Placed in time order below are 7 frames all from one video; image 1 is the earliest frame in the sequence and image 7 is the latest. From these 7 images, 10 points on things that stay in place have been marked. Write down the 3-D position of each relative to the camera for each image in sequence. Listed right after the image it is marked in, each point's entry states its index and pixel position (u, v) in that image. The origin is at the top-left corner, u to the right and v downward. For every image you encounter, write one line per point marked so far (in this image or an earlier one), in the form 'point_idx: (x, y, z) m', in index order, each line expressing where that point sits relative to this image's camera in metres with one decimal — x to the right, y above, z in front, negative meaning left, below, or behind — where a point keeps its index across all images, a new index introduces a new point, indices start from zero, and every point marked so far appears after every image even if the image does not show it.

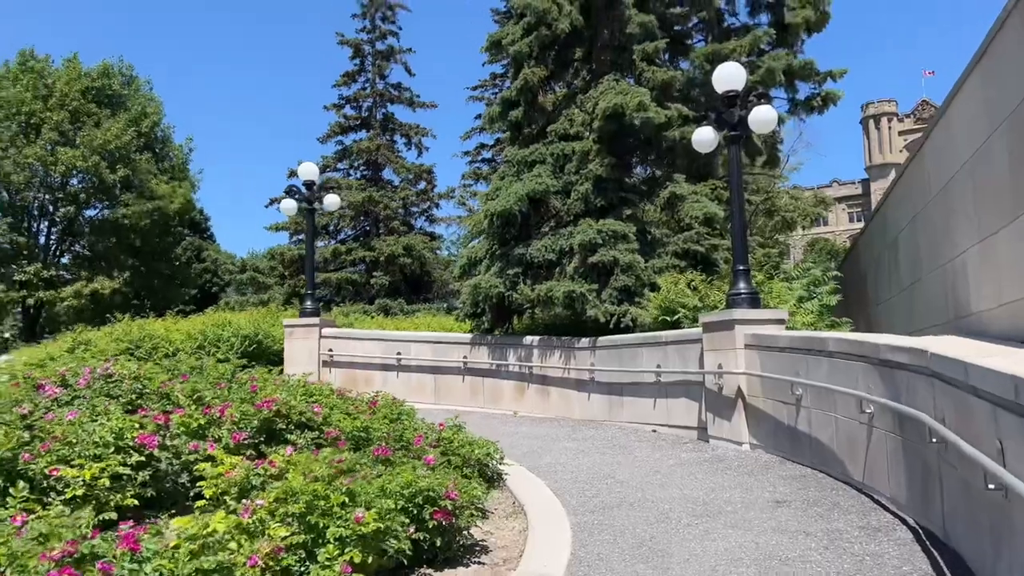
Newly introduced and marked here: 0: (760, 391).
0: (+2.4, -1.0, +8.2) m
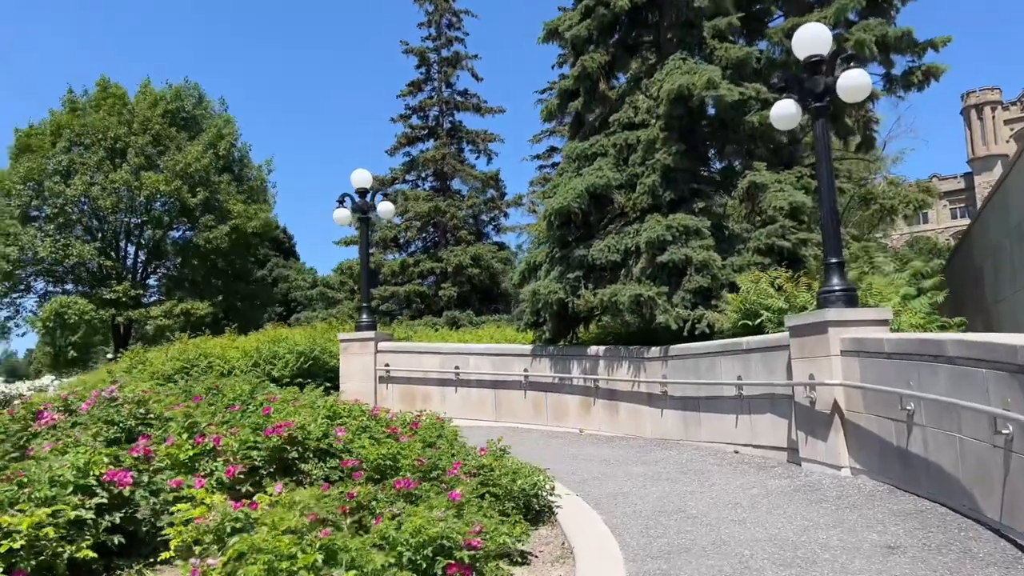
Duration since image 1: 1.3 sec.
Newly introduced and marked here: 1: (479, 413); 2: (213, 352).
0: (+2.9, -1.0, +6.9) m
1: (-0.5, -1.8, +12.0) m
2: (-4.9, -1.0, +13.7) m
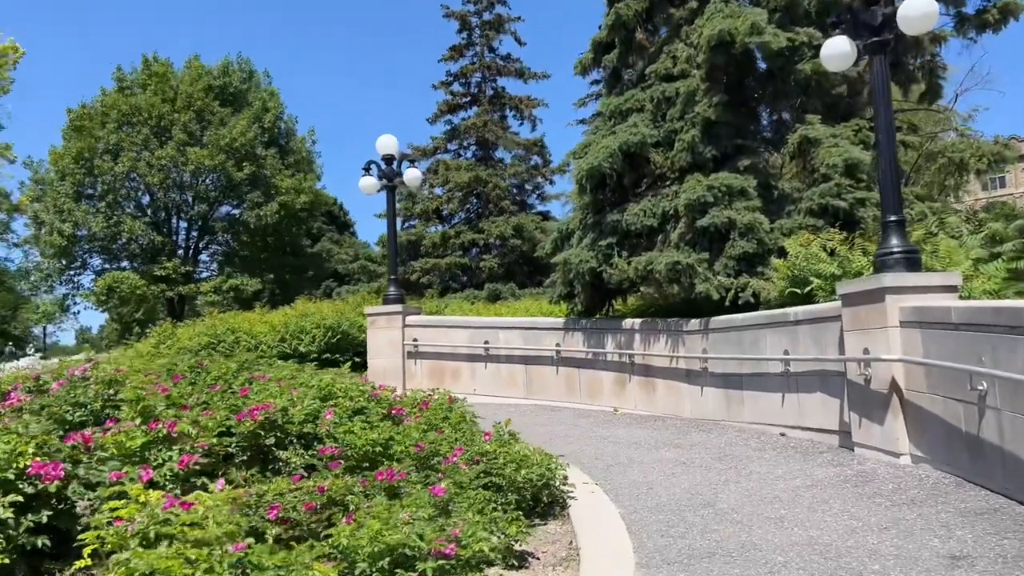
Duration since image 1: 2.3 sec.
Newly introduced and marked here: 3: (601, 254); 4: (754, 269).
0: (+3.0, -0.7, +6.0) m
1: (0.0, -1.4, +11.4) m
2: (-4.4, -0.6, +13.3) m
3: (+1.1, +0.4, +10.2) m
4: (+2.7, +0.2, +9.4) m
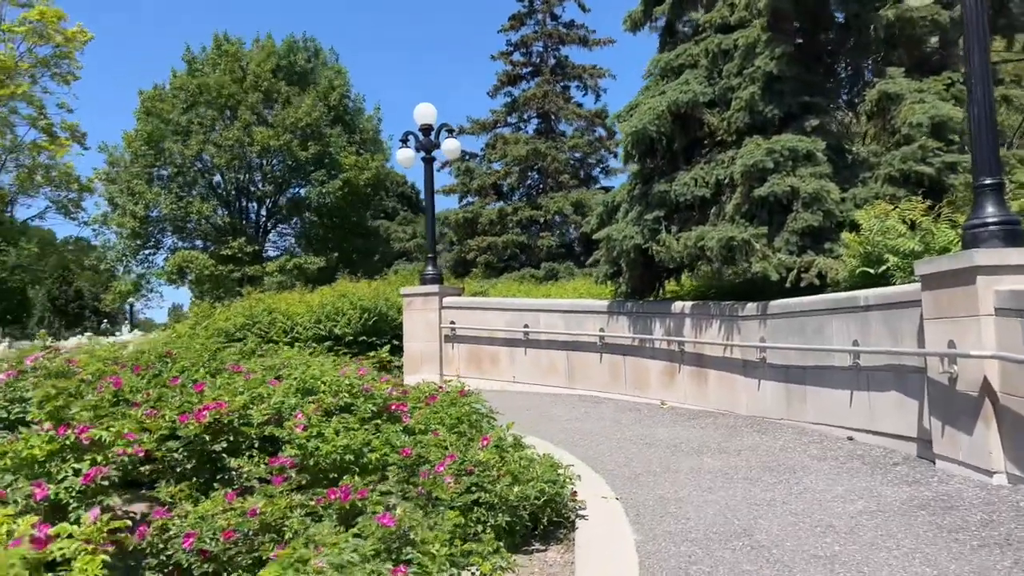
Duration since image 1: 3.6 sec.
0: (+2.9, -0.6, +4.8) m
1: (+0.5, -1.1, +10.5) m
2: (-3.6, -0.3, +12.8) m
3: (+1.5, +0.7, +9.2) m
4: (+3.1, +0.4, +8.2) m
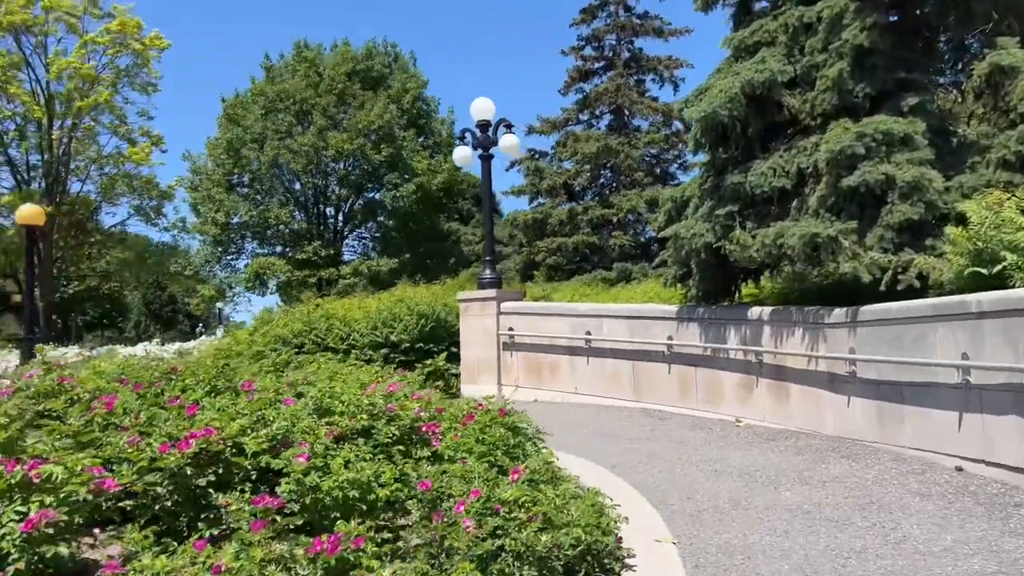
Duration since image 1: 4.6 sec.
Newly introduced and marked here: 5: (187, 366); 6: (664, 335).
0: (+3.1, -0.6, +3.7) m
1: (+1.2, -1.2, +9.7) m
2: (-2.7, -0.4, +12.4) m
3: (+2.1, +0.6, +8.3) m
4: (+3.5, +0.4, +7.1) m
5: (-2.4, -0.6, +6.1) m
6: (+1.7, -0.5, +9.1) m
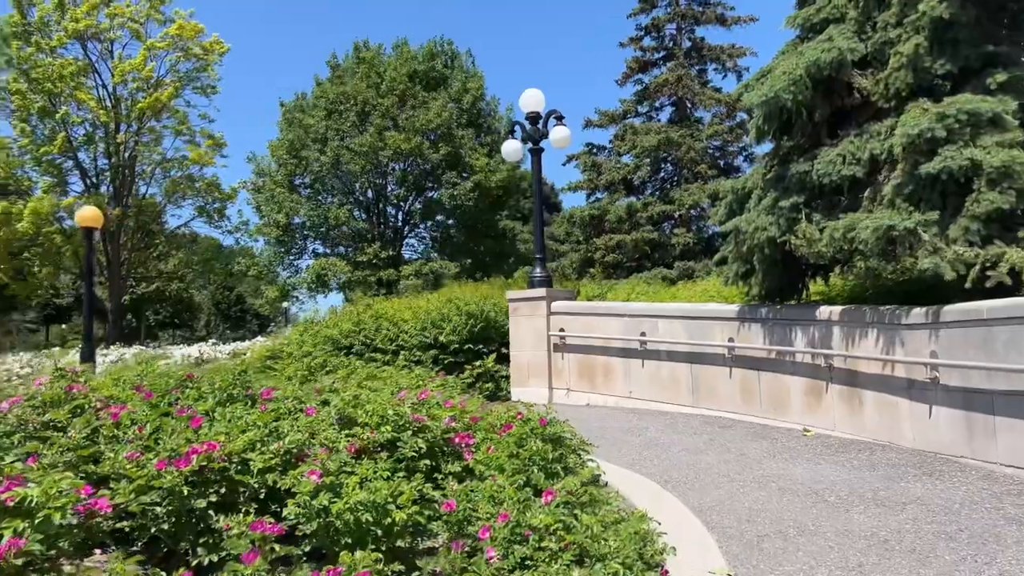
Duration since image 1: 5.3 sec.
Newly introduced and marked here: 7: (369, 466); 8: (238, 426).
0: (+3.2, -0.6, +3.1) m
1: (+1.8, -1.2, +9.1) m
2: (-1.9, -0.4, +12.1) m
3: (+2.5, +0.6, +7.6) m
4: (+3.9, +0.4, +6.4) m
5: (-2.1, -0.6, +5.8) m
6: (+2.2, -0.5, +8.5) m
7: (-0.7, -0.9, +4.1) m
8: (-1.4, -0.7, +4.1) m
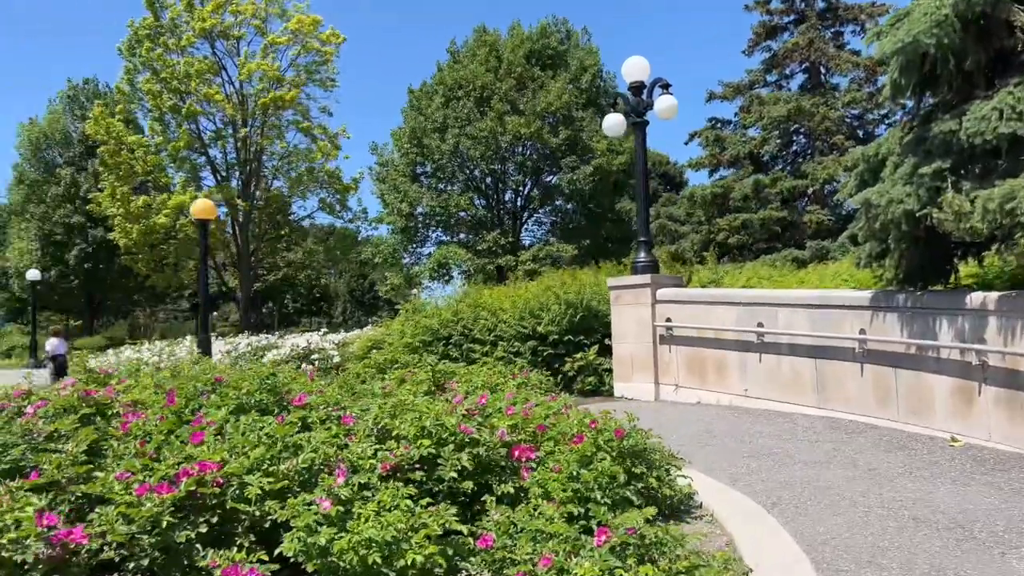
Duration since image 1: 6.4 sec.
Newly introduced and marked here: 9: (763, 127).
0: (+3.2, -0.5, +1.8) m
1: (+2.7, -1.0, +8.0) m
2: (-0.4, -0.2, +11.6) m
3: (+3.2, +0.8, +6.5) m
4: (+4.4, +0.5, +5.0) m
5: (-1.6, -0.5, +5.4) m
6: (+3.0, -0.3, +7.3) m
7: (-0.5, -0.9, +3.5) m
8: (-1.1, -0.7, +3.6) m
9: (+5.8, +3.7, +19.1) m
